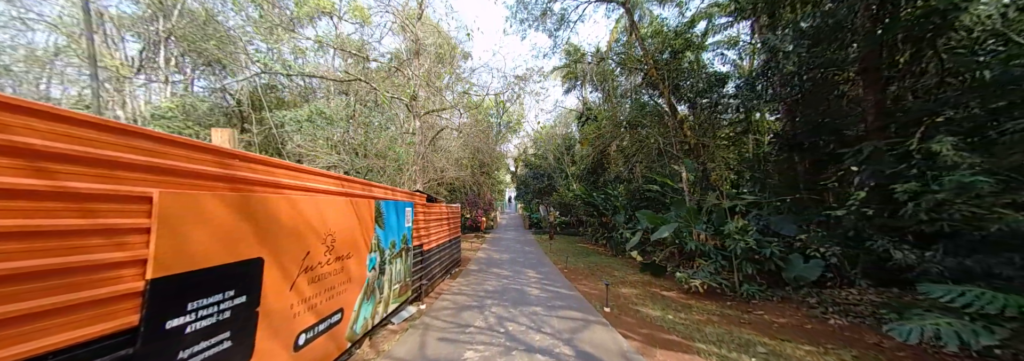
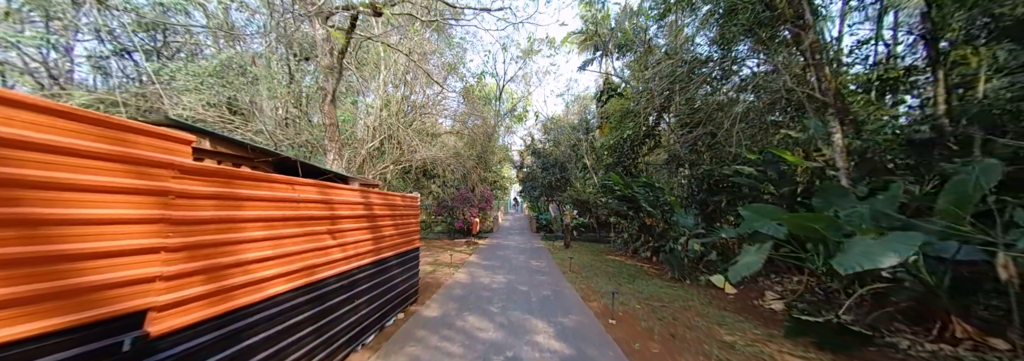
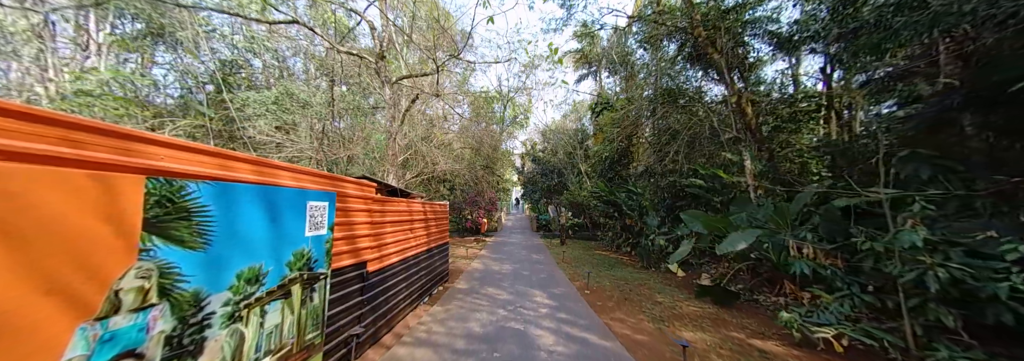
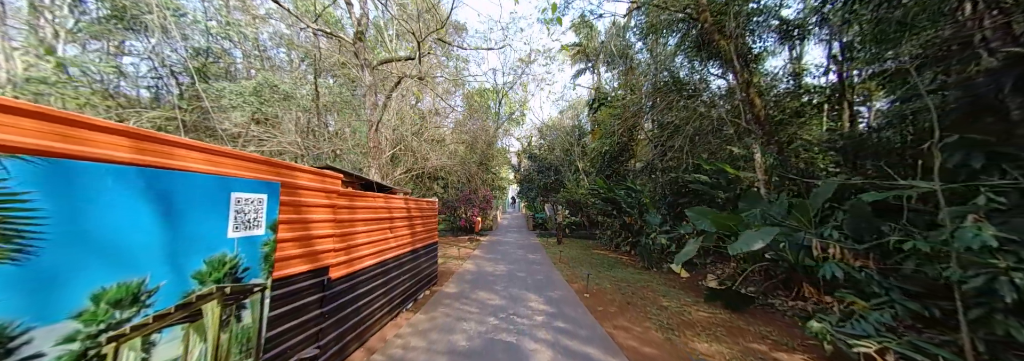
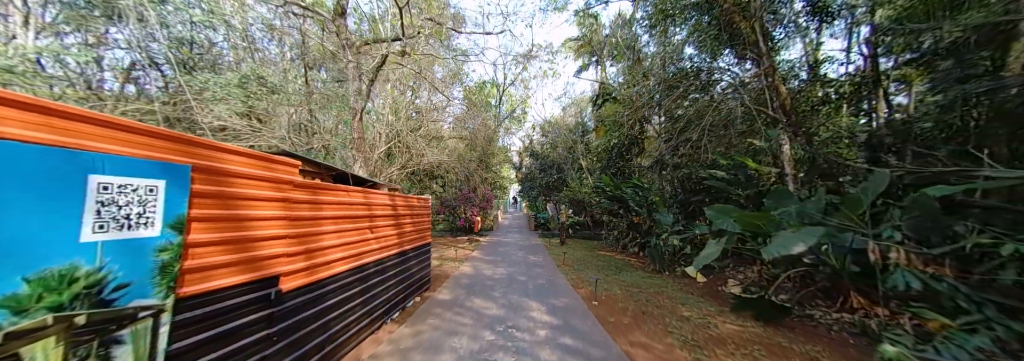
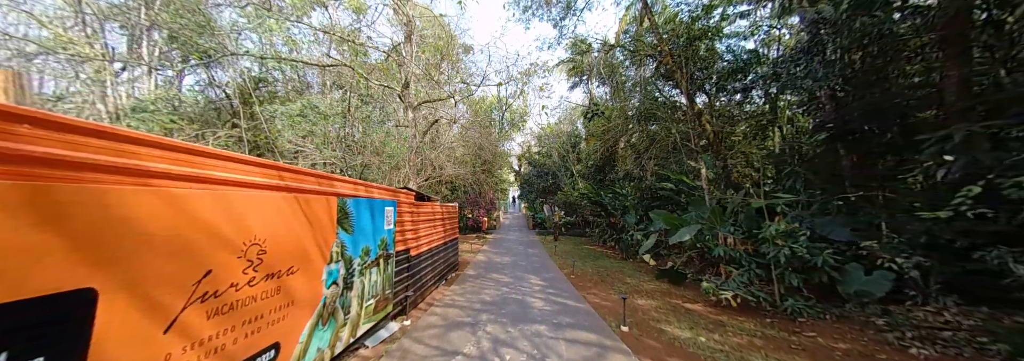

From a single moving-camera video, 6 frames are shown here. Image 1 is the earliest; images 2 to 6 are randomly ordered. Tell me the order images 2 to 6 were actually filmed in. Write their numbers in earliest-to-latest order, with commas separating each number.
6, 3, 4, 5, 2
